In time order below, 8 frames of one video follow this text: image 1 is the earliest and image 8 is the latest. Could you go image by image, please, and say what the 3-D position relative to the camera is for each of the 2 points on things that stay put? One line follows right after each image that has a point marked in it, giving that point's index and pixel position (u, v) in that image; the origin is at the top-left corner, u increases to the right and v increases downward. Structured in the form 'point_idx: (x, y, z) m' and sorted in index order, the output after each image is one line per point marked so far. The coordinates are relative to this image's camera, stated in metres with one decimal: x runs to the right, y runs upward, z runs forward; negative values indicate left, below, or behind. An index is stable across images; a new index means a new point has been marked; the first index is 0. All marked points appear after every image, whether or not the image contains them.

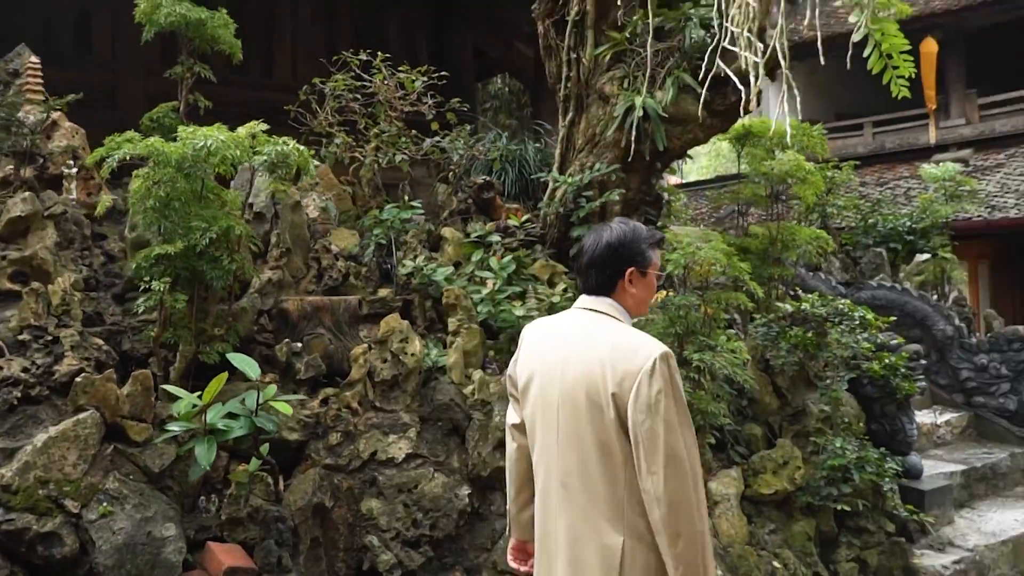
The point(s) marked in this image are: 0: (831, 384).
0: (+1.4, -0.4, +3.7) m
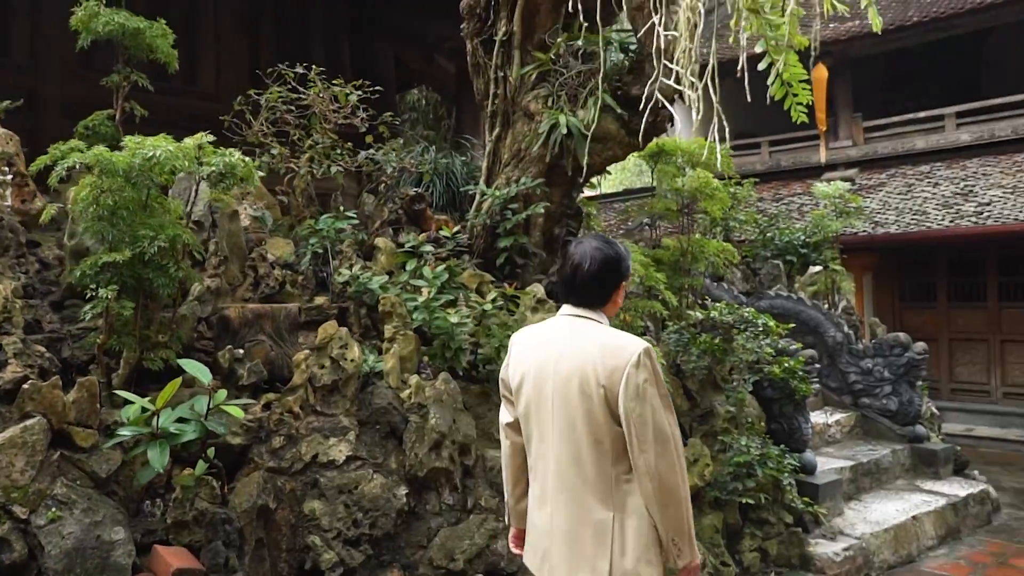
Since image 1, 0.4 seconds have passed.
0: (+1.1, -0.5, +4.0) m
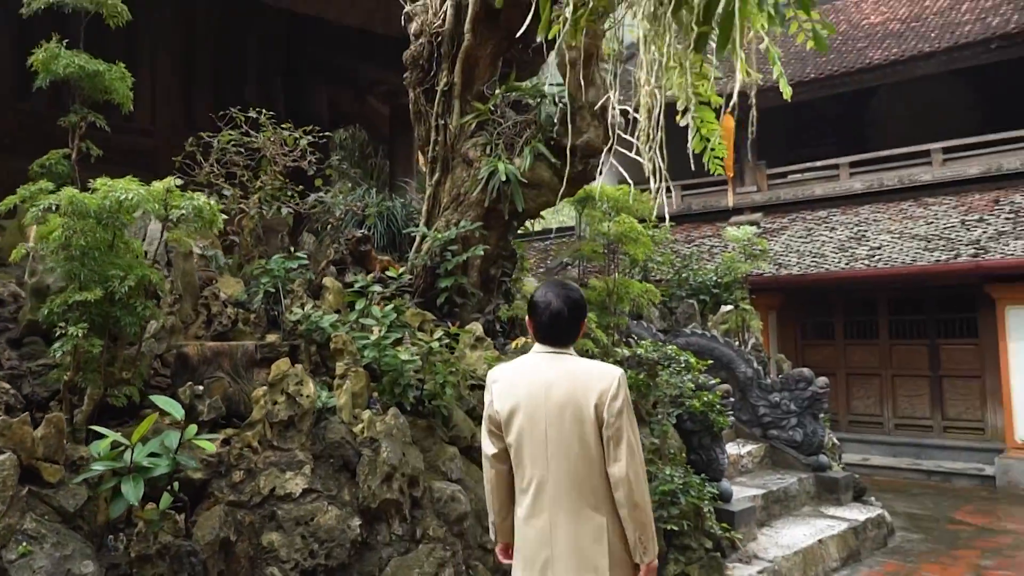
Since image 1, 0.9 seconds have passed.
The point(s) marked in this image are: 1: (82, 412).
0: (+0.7, -0.7, +4.2) m
1: (-1.3, -0.4, +2.5) m
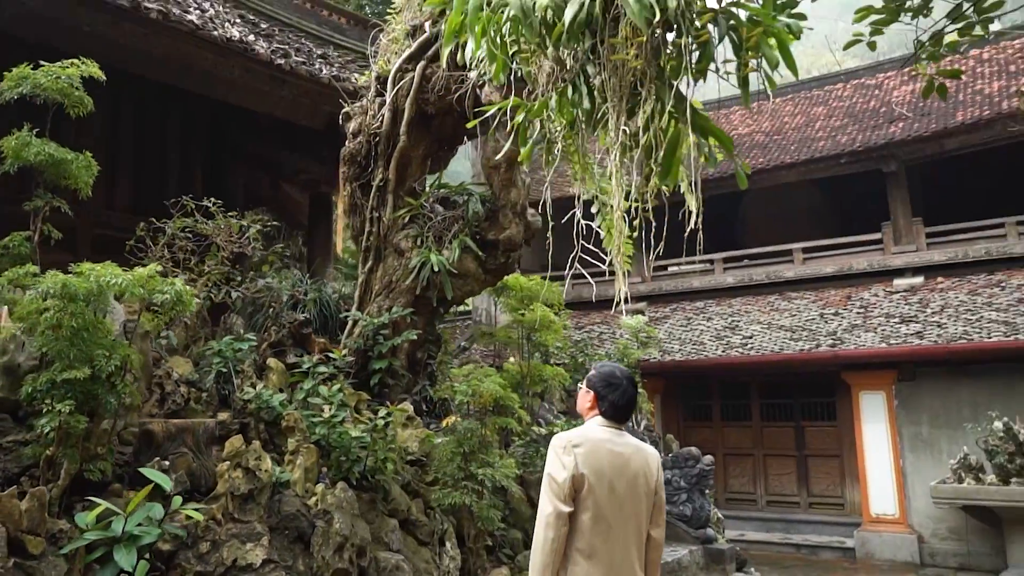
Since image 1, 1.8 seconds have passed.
0: (+0.3, -1.2, +4.6) m
1: (-1.4, -0.6, +2.6) m
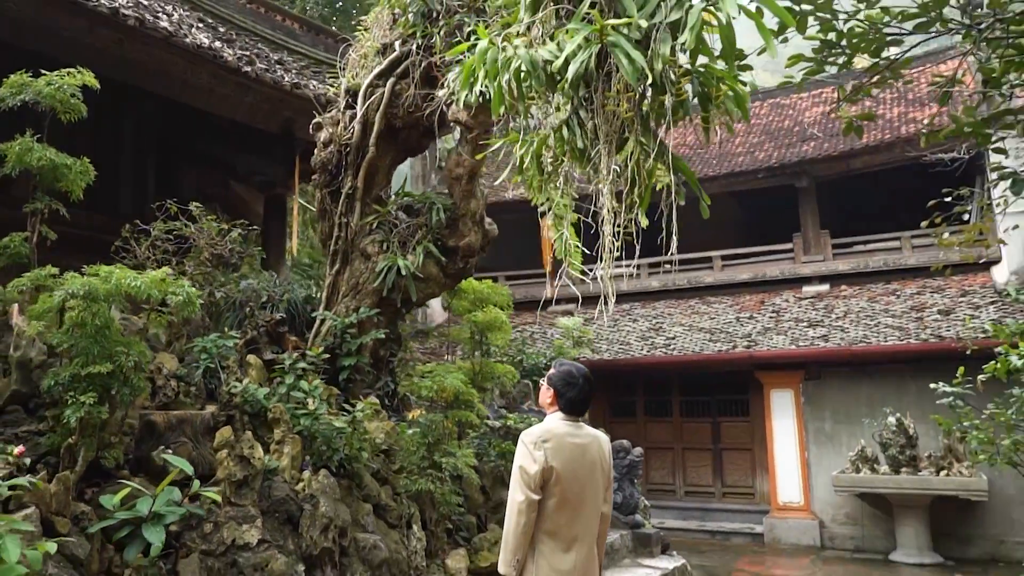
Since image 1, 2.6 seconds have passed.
0: (+0.1, -1.2, +5.0) m
1: (-1.5, -0.6, +2.8) m
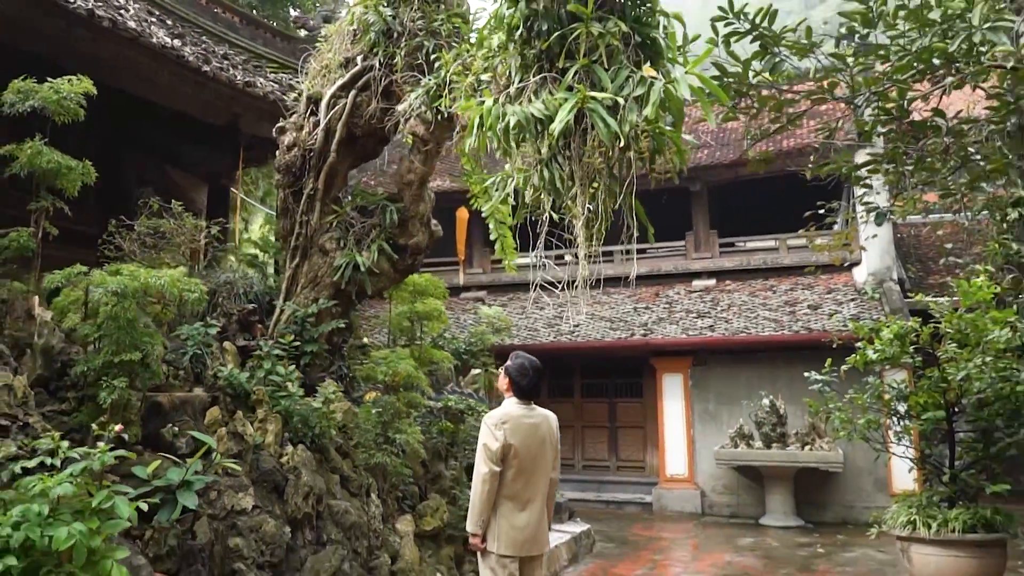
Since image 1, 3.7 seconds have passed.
0: (-0.4, -1.1, +5.6) m
1: (-1.6, -0.6, +3.2) m
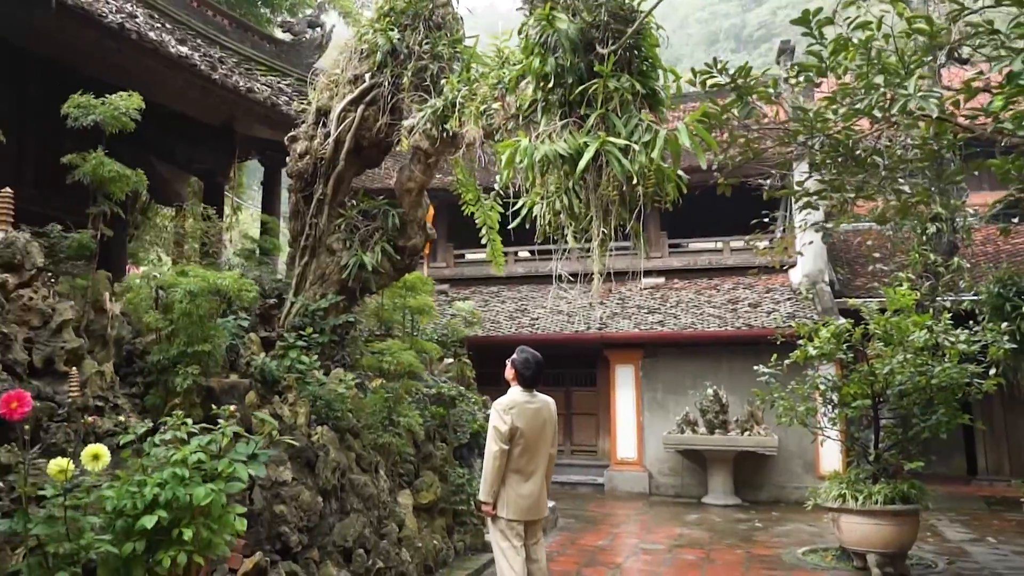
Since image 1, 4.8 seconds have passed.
0: (-0.5, -1.1, +6.2) m
1: (-1.5, -0.6, +3.7) m
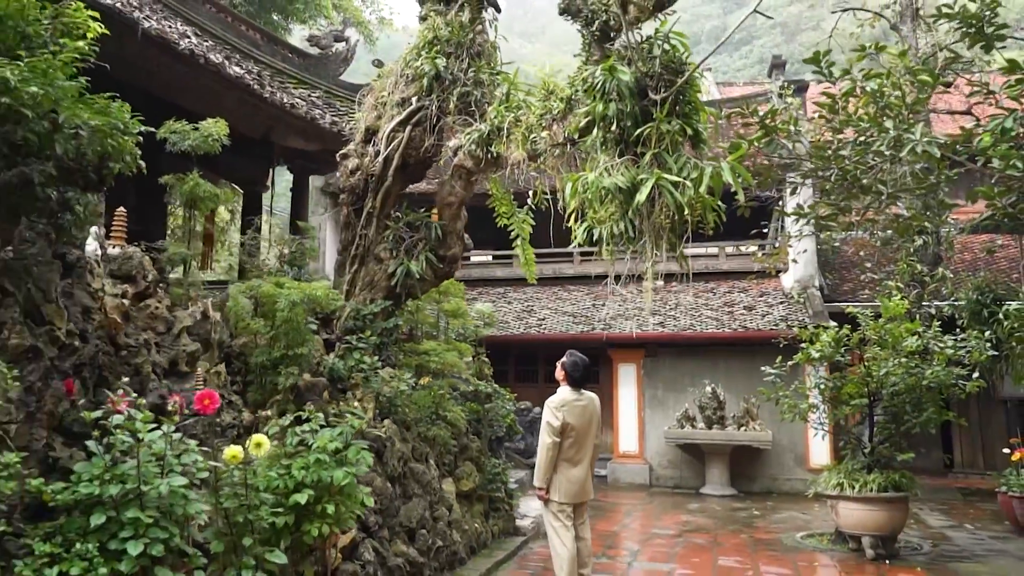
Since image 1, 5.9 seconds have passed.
0: (-0.3, -1.2, +6.7) m
1: (-1.2, -0.7, +4.2) m
